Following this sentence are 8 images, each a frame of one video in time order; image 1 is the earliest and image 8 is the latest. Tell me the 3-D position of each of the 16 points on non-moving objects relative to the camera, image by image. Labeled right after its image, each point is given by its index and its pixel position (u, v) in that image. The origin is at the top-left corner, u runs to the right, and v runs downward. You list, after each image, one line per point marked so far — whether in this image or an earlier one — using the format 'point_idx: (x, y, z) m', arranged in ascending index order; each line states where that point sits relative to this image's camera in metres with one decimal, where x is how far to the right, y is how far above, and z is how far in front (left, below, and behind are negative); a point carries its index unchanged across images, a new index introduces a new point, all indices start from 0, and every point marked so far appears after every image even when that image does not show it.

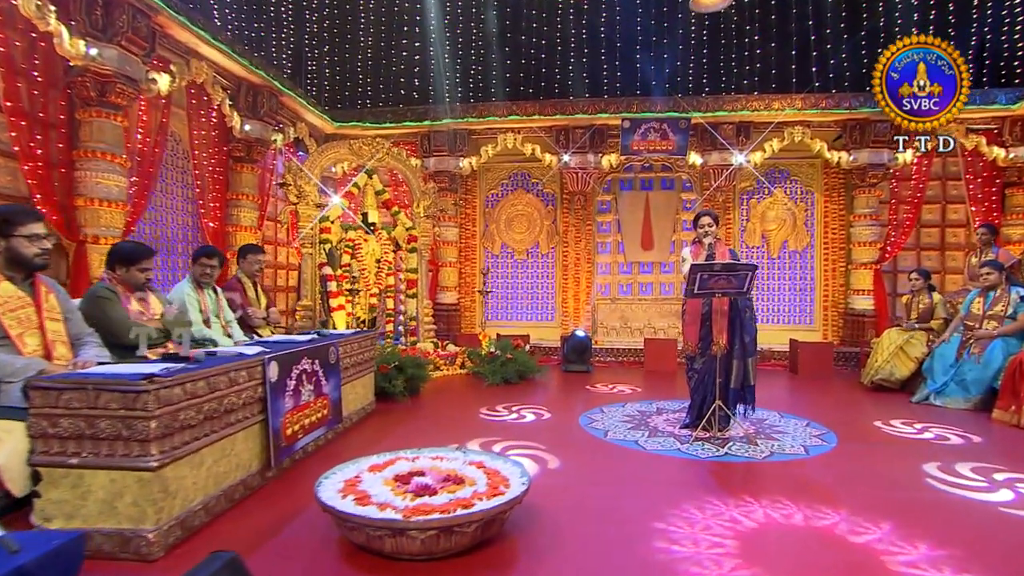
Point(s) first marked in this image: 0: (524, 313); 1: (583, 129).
0: (+0.1, -0.3, +10.3) m
1: (+0.9, +2.0, +9.9) m
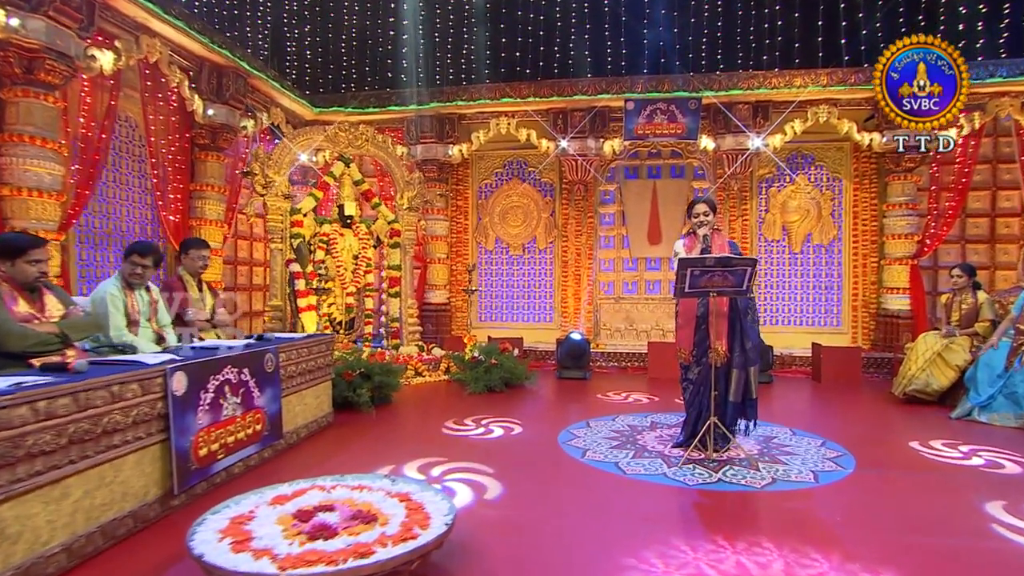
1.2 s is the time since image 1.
0: (+0.1, -0.3, +9.5) m
1: (+0.8, +2.0, +9.0) m
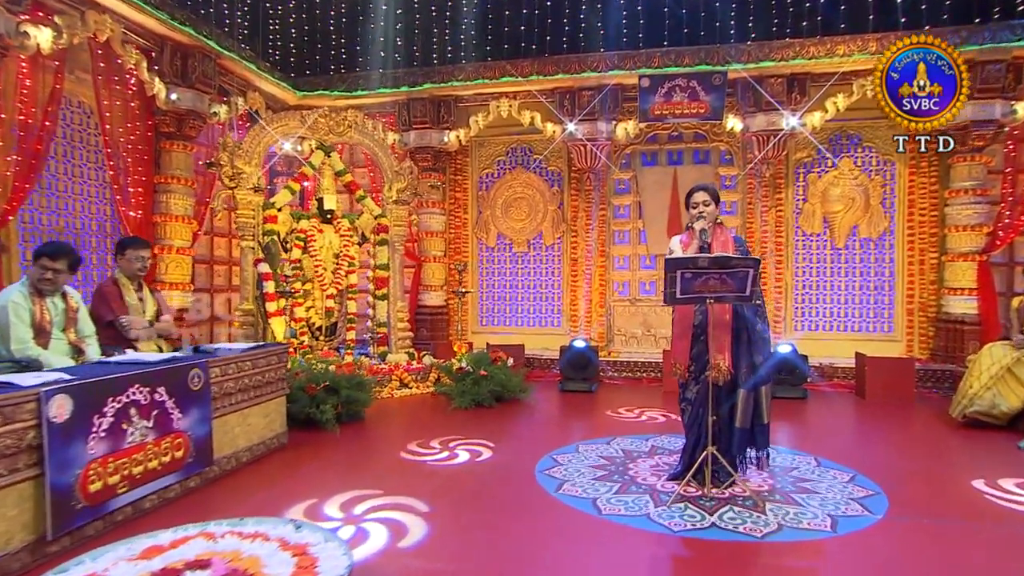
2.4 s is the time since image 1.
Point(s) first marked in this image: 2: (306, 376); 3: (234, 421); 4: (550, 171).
0: (+0.1, -0.3, +8.5) m
1: (+0.8, +2.0, +8.0) m
2: (-1.7, -0.7, +6.4) m
3: (-1.9, -0.9, +5.5) m
4: (+0.4, +1.2, +8.5) m
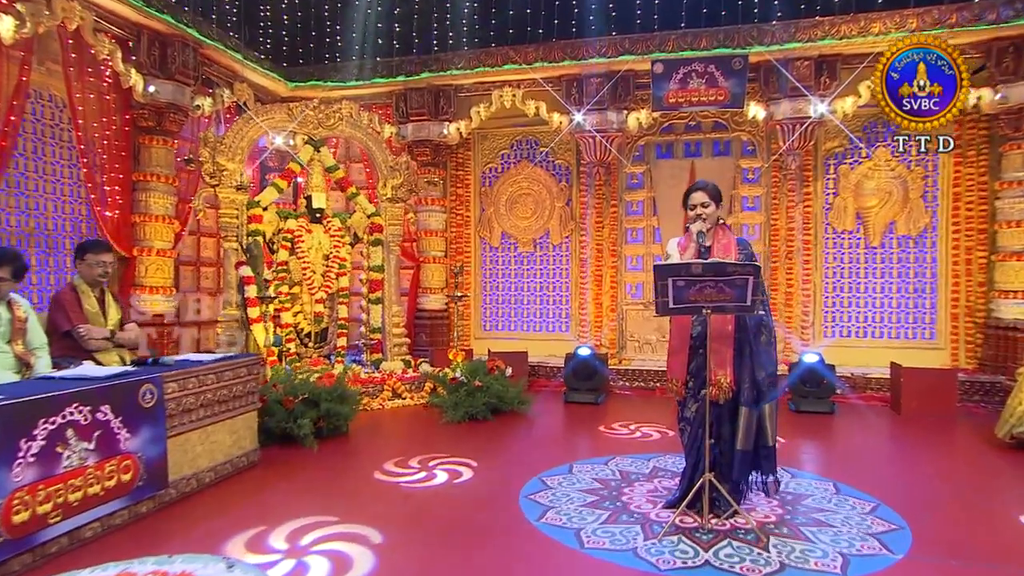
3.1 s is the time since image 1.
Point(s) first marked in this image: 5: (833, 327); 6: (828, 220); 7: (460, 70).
0: (+0.2, -0.3, +8.0) m
1: (+0.8, +2.0, +7.4) m
2: (-1.7, -0.8, +6.0) m
3: (-2.0, -1.0, +5.0) m
4: (+0.5, +1.2, +7.9) m
5: (+3.1, -0.4, +7.6) m
6: (+3.0, +0.6, +7.5) m
7: (-0.5, +2.1, +7.5) m
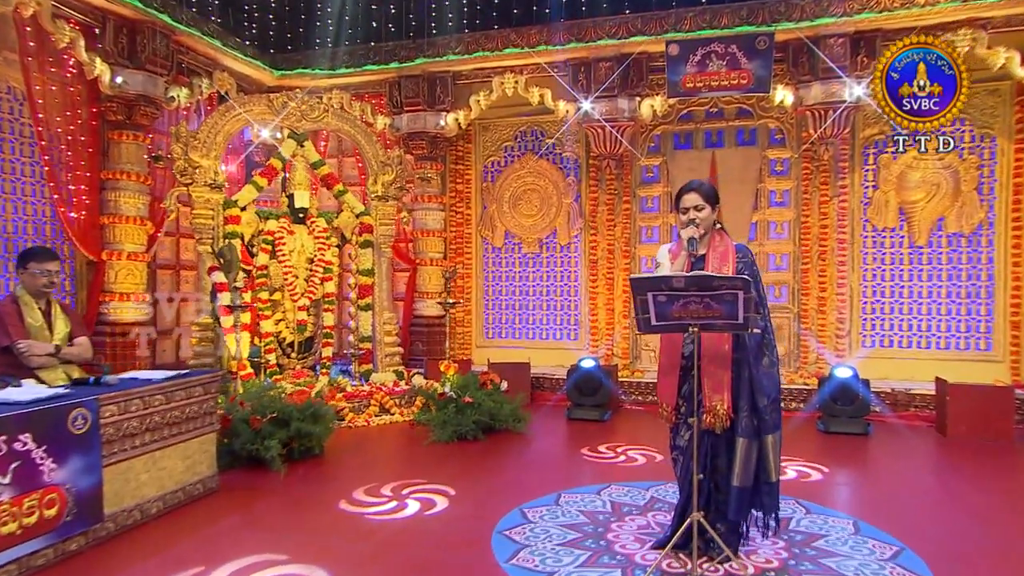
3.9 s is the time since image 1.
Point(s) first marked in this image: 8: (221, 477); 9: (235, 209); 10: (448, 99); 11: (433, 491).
0: (+0.2, -0.4, +7.4) m
1: (+0.8, +1.9, +6.7) m
2: (-1.8, -0.8, +5.5) m
3: (-2.1, -1.0, +4.6) m
4: (+0.5, +1.2, +7.3) m
5: (+3.1, -0.4, +6.8) m
6: (+3.0, +0.6, +6.7) m
7: (-0.5, +2.0, +6.9) m
8: (-1.6, -1.0, +4.6) m
9: (-2.2, +0.6, +6.2) m
10: (-0.6, +1.7, +7.2) m
11: (-0.5, -1.3, +5.0) m
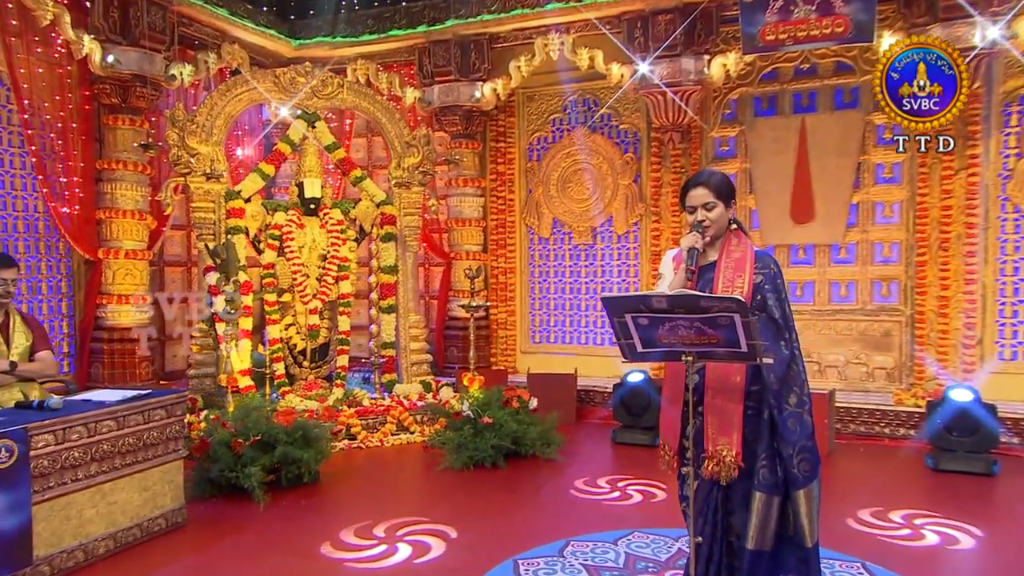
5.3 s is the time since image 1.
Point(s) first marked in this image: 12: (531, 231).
0: (+0.6, -0.3, +6.3) m
1: (+1.1, +1.9, +5.6) m
2: (-1.7, -0.8, +4.8) m
3: (-2.1, -1.1, +3.9) m
4: (+0.9, +1.2, +6.2) m
5: (+3.4, -0.4, +5.4) m
6: (+3.3, +0.6, +5.3) m
7: (-0.2, +2.0, +5.9) m
8: (-1.6, -1.1, +3.9) m
9: (-1.9, +0.6, +5.5) m
10: (-0.2, +1.7, +6.2) m
11: (-0.4, -1.3, +4.1) m
12: (+0.2, +0.5, +6.6) m
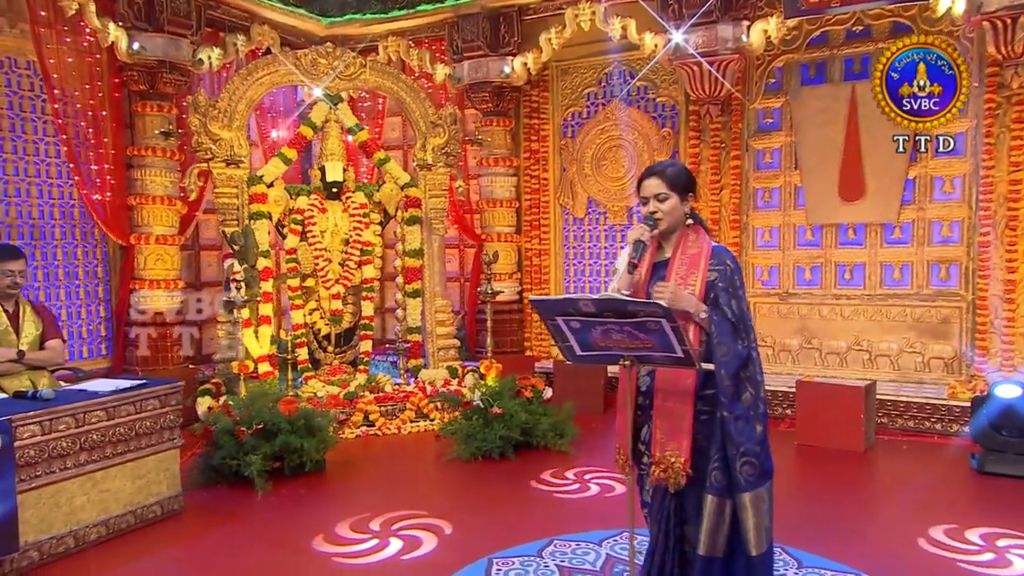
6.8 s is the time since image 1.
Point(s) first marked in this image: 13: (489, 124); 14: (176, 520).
0: (+0.9, -0.2, +6.1) m
1: (+1.3, +2.0, +5.2) m
2: (-1.6, -0.8, +4.8) m
3: (-2.1, -1.0, +4.0) m
4: (+1.1, +1.3, +5.8) m
5: (+3.5, -0.3, +4.8) m
6: (+3.4, +0.7, +4.7) m
7: (0.0, +2.2, +5.7) m
8: (-1.6, -1.0, +3.9) m
9: (-1.8, +0.7, +5.5) m
10: (0.0, +1.9, +6.0) m
11: (-0.4, -1.3, +4.0) m
12: (+0.5, +0.6, +6.3) m
13: (-0.2, +1.3, +6.1) m
14: (-1.8, -1.3, +4.4) m
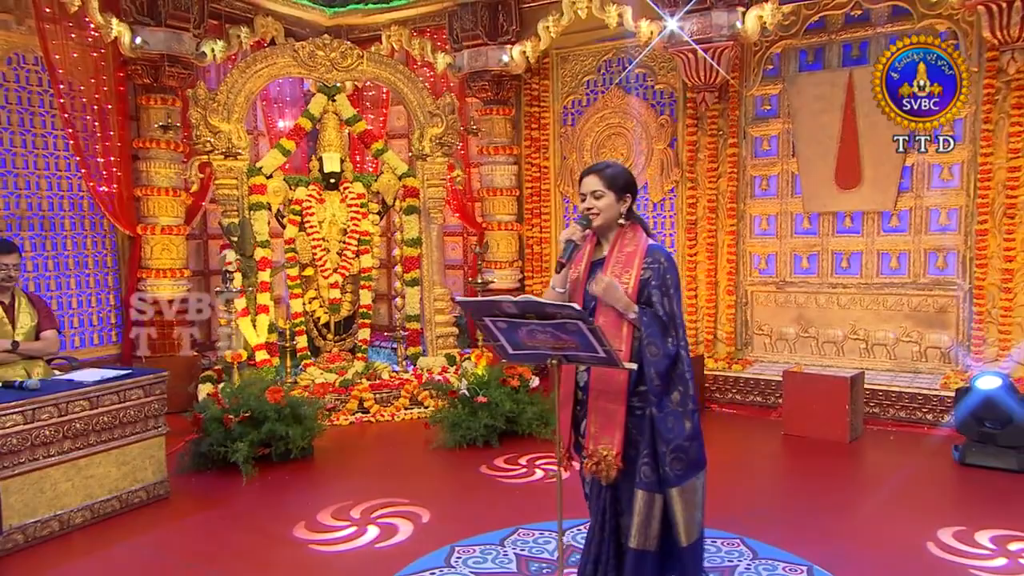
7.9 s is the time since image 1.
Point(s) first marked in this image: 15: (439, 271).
0: (+0.9, -0.1, +6.1) m
1: (+1.2, +2.1, +5.1) m
2: (-1.6, -0.7, +4.9) m
3: (-2.2, -1.0, +4.2) m
4: (+1.1, +1.4, +5.8) m
5: (+3.4, -0.2, +4.7) m
6: (+3.3, +0.8, +4.6) m
7: (0.0, +2.2, +5.7) m
8: (-1.7, -1.0, +4.0) m
9: (-1.8, +0.8, +5.6) m
10: (0.0, +1.9, +6.0) m
11: (-0.5, -1.2, +4.1) m
12: (+0.5, +0.7, +6.3) m
13: (-0.2, +1.4, +6.2) m
14: (-1.8, -1.2, +4.6) m
15: (-0.5, +0.1, +5.9) m
